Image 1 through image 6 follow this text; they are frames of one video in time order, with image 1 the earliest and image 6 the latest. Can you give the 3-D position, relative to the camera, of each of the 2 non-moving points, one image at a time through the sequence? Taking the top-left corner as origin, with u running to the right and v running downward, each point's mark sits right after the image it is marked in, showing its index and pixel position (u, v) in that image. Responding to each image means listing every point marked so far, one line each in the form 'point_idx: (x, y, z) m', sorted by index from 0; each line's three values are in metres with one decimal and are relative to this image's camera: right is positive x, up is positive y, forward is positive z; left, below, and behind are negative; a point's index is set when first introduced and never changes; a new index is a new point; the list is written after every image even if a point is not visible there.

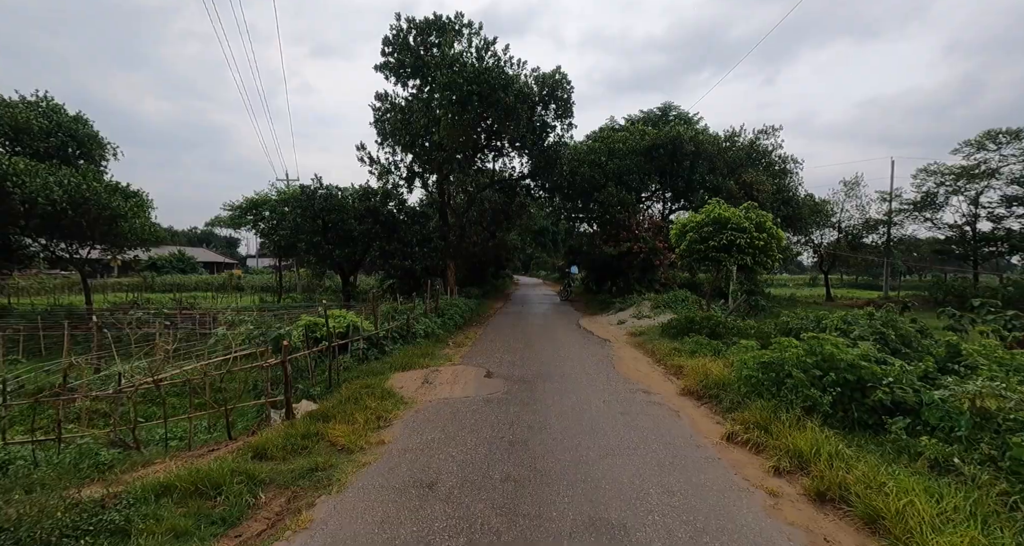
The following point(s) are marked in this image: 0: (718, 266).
0: (+4.5, +0.1, +8.8) m
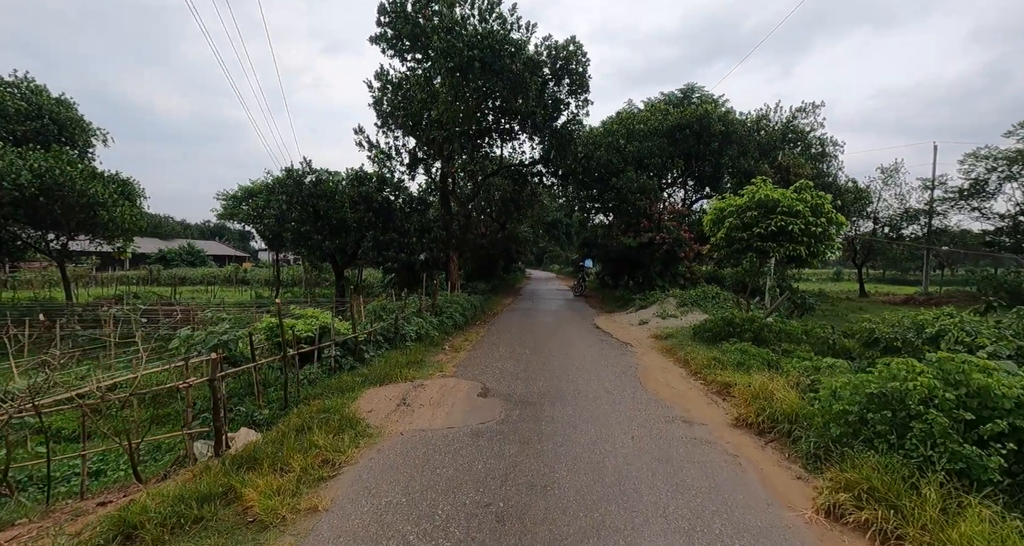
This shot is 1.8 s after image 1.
0: (+4.6, +0.2, +7.4) m
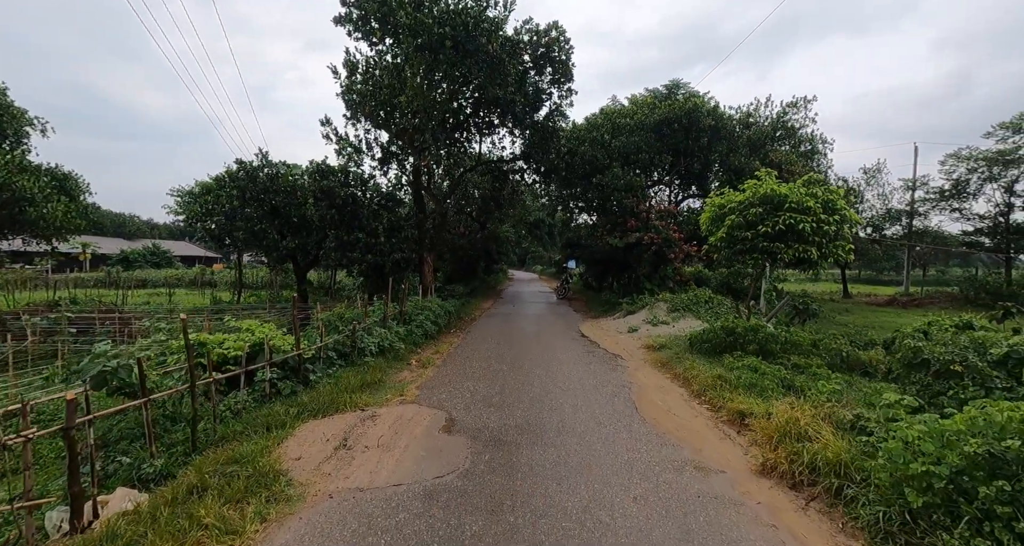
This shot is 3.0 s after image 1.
0: (+4.2, +0.2, +6.6) m
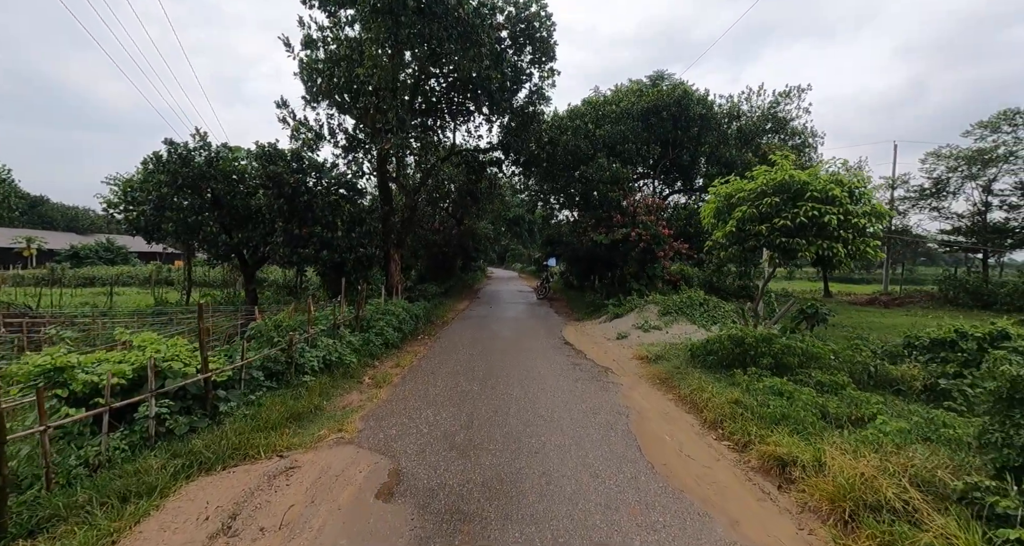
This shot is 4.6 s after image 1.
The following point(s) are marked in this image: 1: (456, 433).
0: (+3.8, +0.1, +5.7) m
1: (-0.6, -1.6, +4.0) m
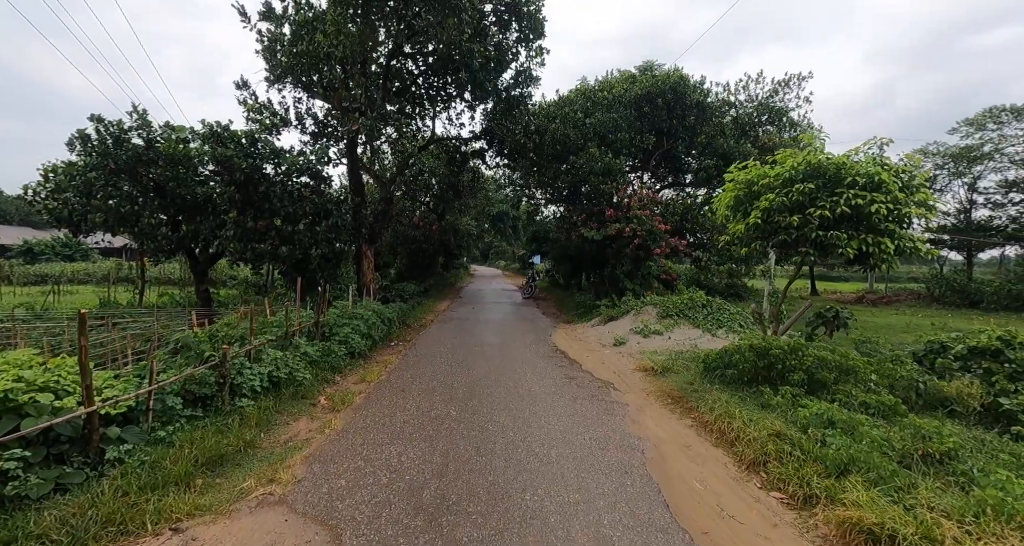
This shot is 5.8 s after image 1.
0: (+3.6, +0.2, +4.9) m
1: (-0.7, -1.6, +3.0) m
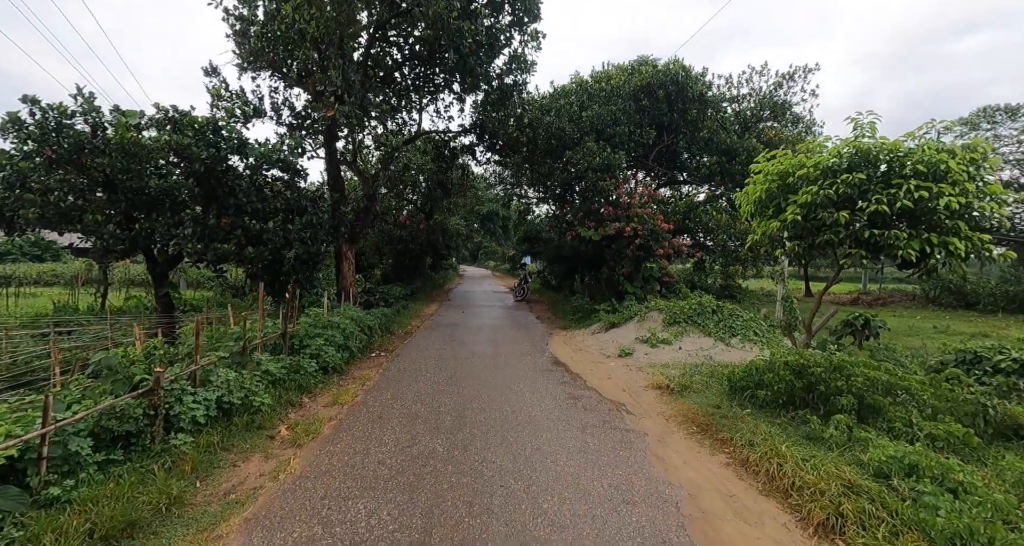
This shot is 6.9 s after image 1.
0: (+3.6, +0.1, +4.3) m
1: (-0.6, -1.6, +2.3) m
